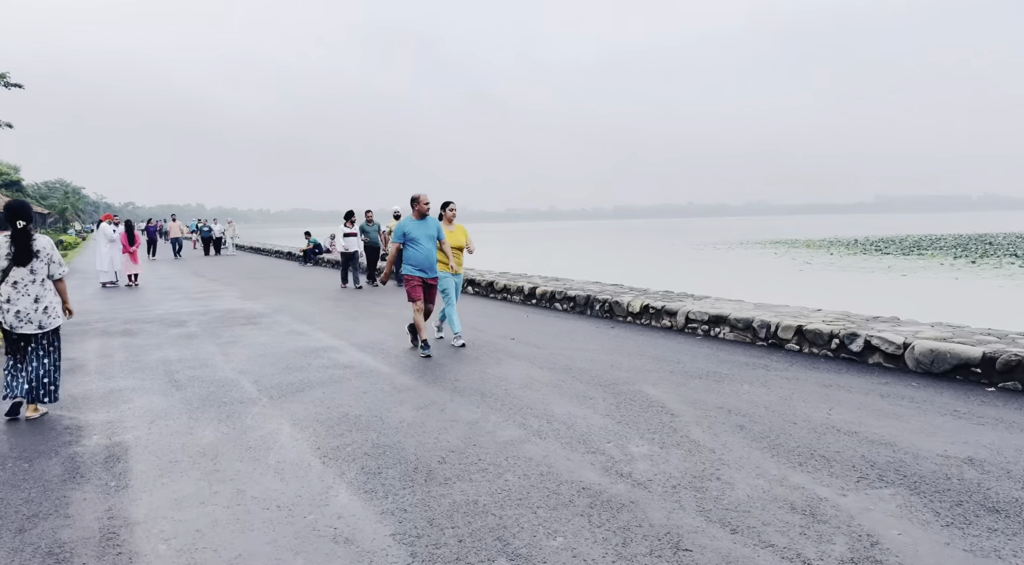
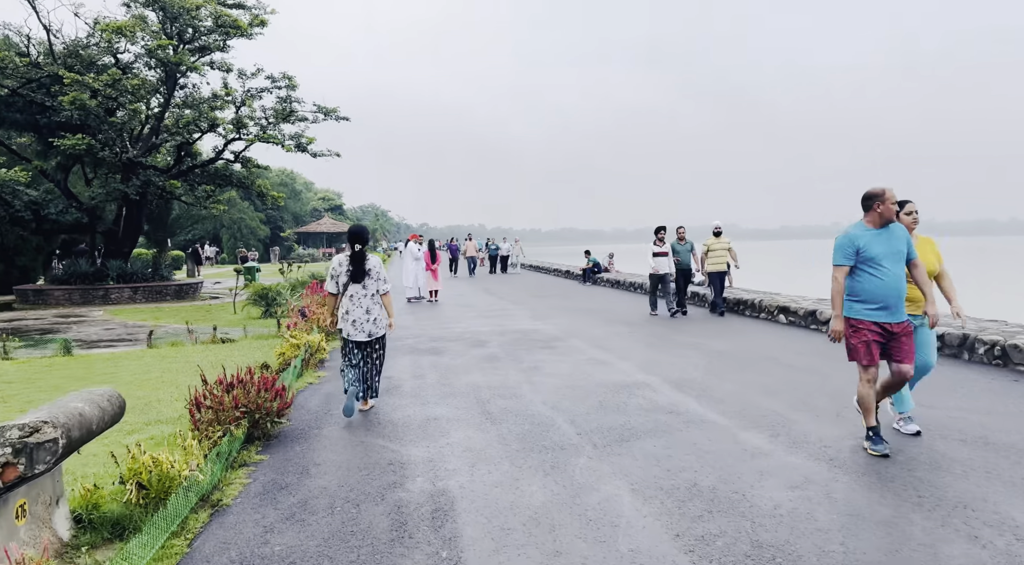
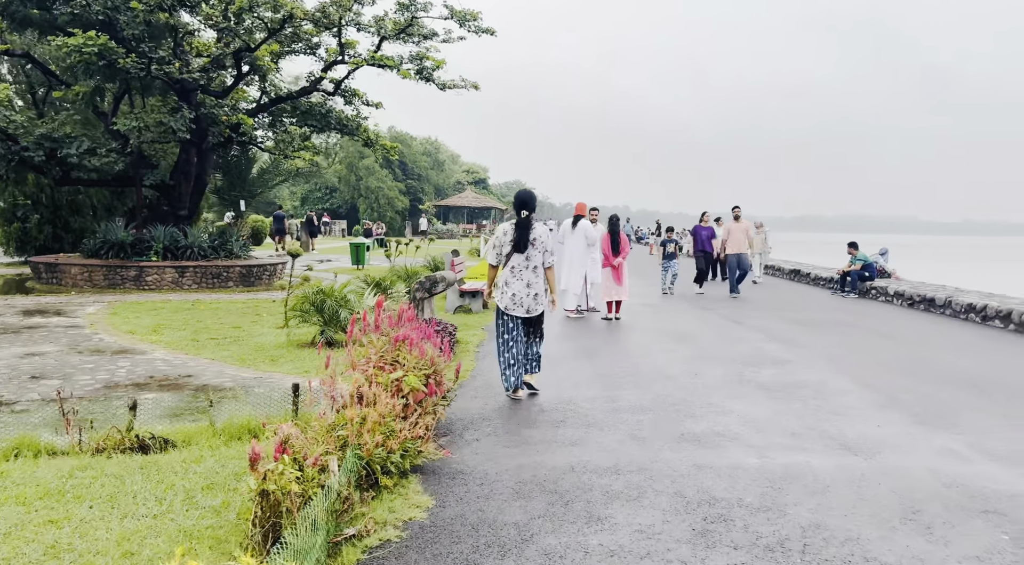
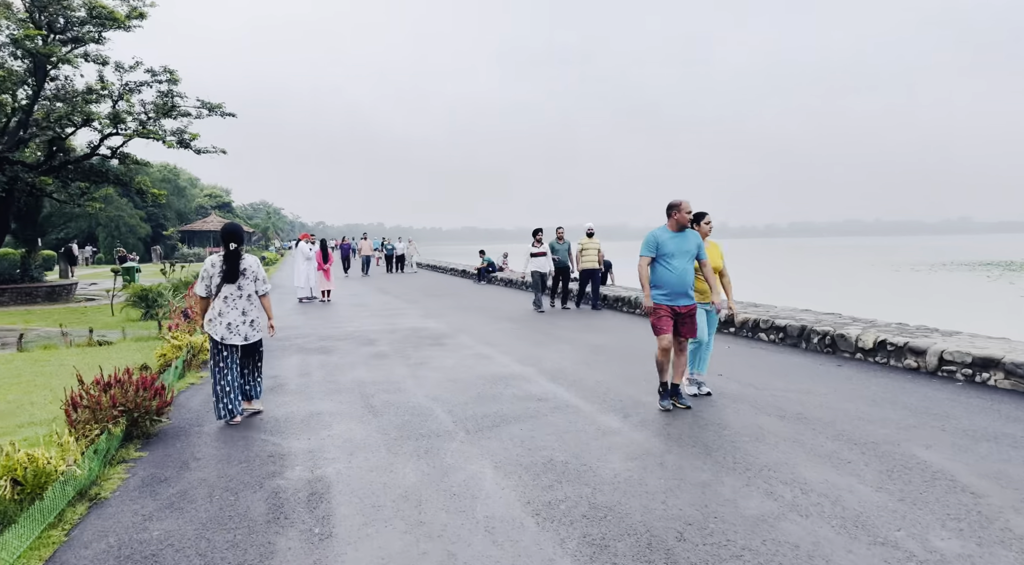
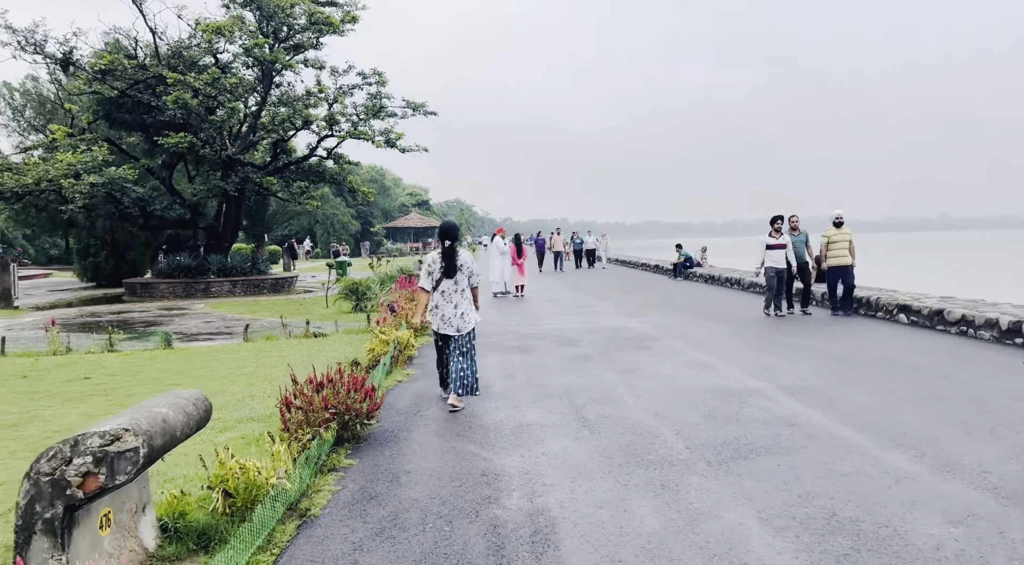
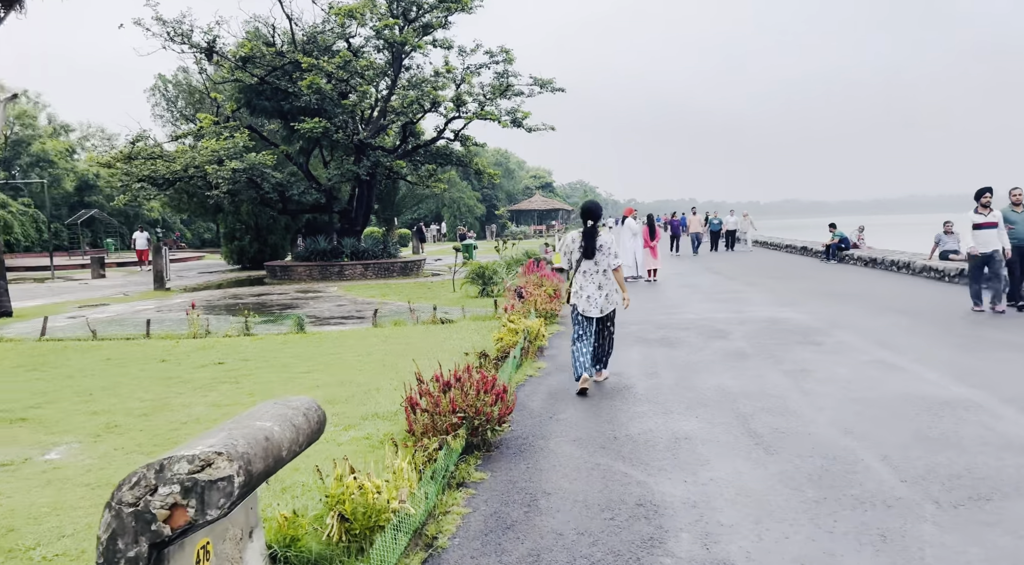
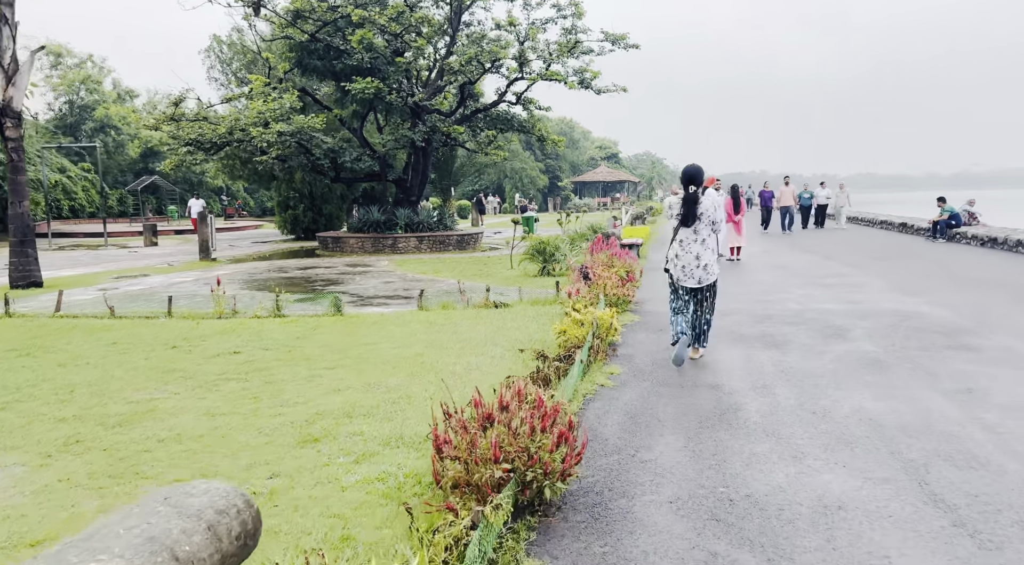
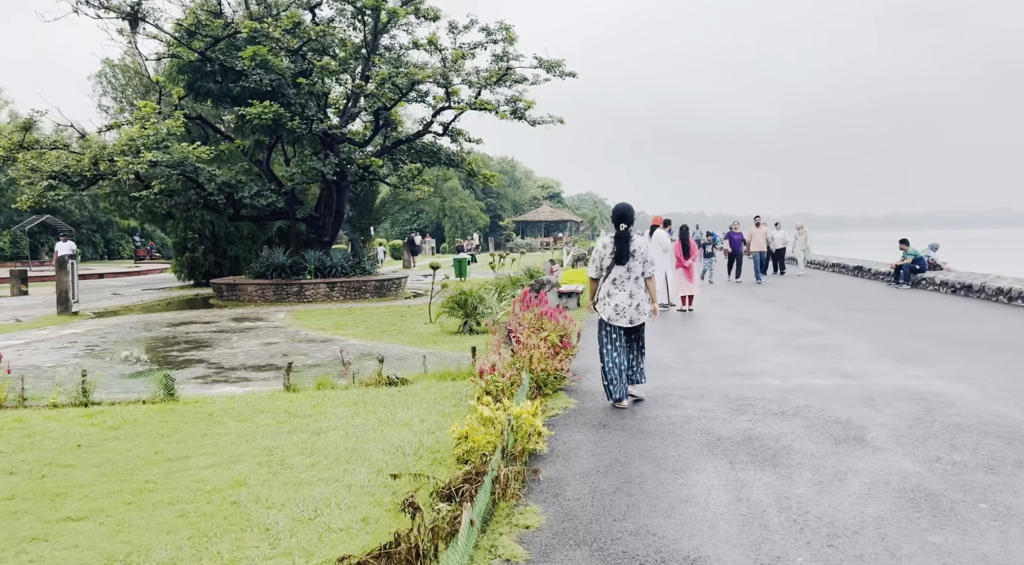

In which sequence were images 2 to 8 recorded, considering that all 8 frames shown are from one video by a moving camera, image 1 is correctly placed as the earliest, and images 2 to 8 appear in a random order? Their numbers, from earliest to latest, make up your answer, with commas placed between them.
4, 2, 5, 6, 7, 8, 3
